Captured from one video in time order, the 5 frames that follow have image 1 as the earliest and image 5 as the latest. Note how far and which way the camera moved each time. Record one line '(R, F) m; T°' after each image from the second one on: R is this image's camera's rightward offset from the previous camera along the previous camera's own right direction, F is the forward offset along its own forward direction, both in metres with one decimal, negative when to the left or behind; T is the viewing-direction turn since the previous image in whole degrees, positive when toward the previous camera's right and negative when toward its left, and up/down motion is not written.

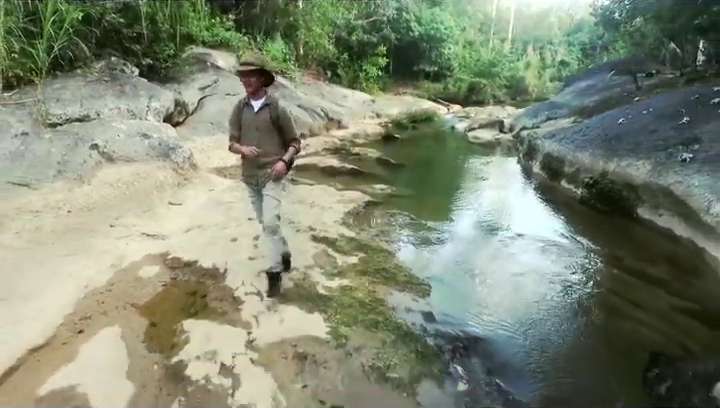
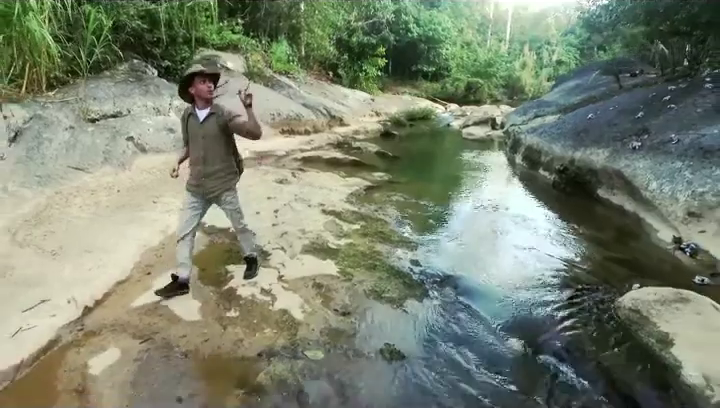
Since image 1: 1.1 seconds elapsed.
(0.0, -0.9) m; 0°
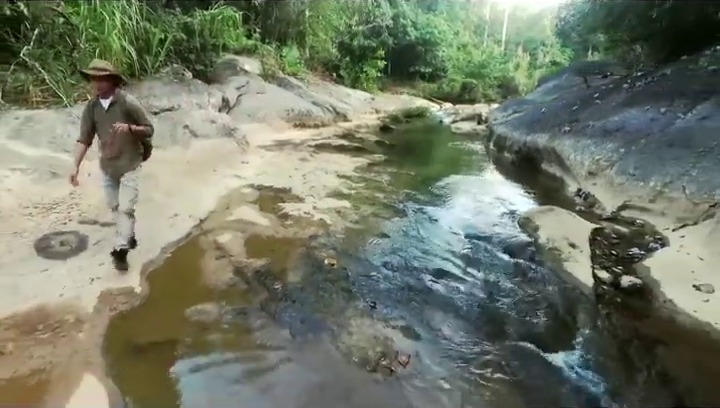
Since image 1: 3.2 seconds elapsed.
(-0.1, -2.1) m; 0°
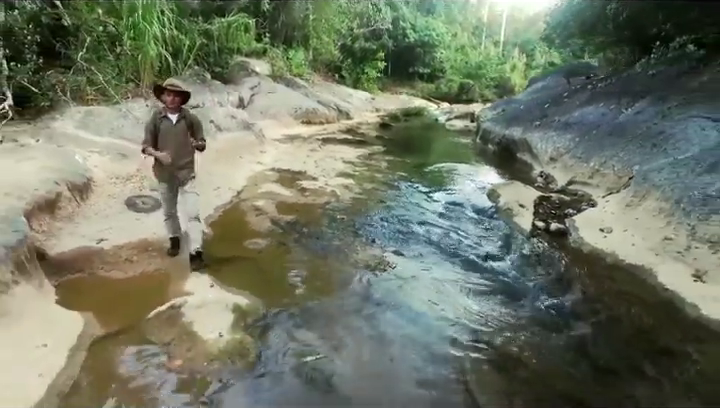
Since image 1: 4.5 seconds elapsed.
(0.0, -1.4) m; 0°
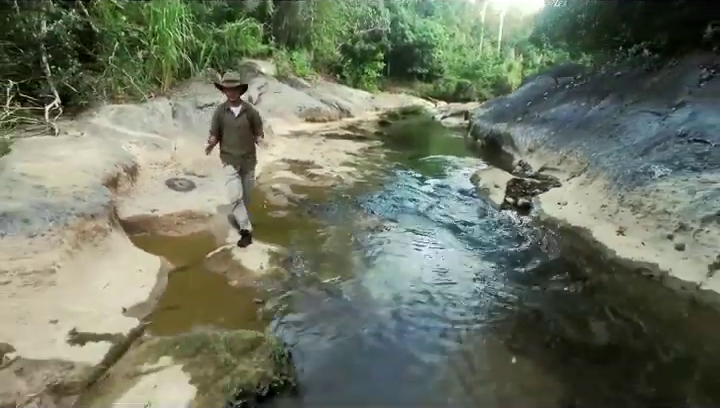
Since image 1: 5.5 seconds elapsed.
(0.0, -1.1) m; 0°
